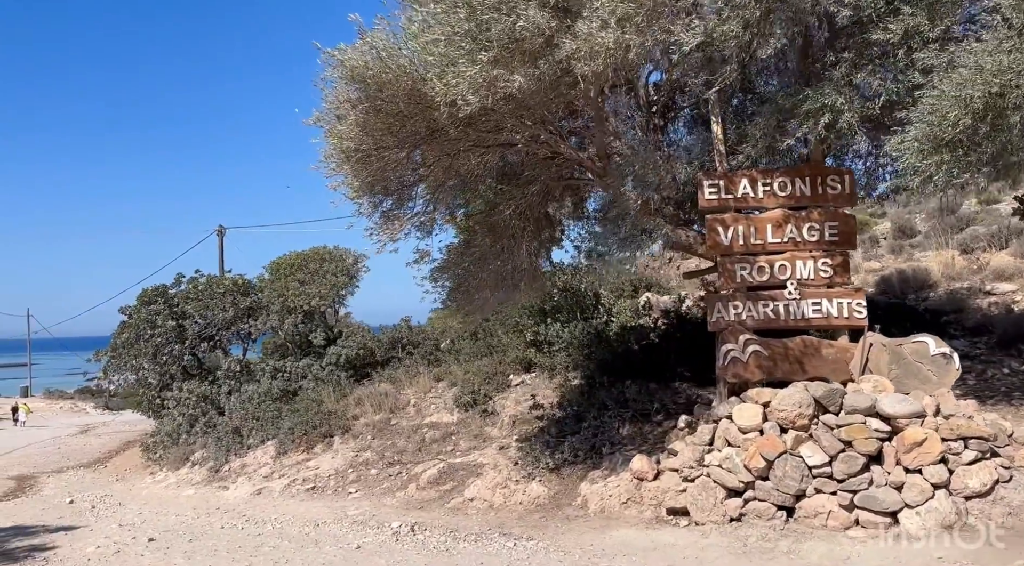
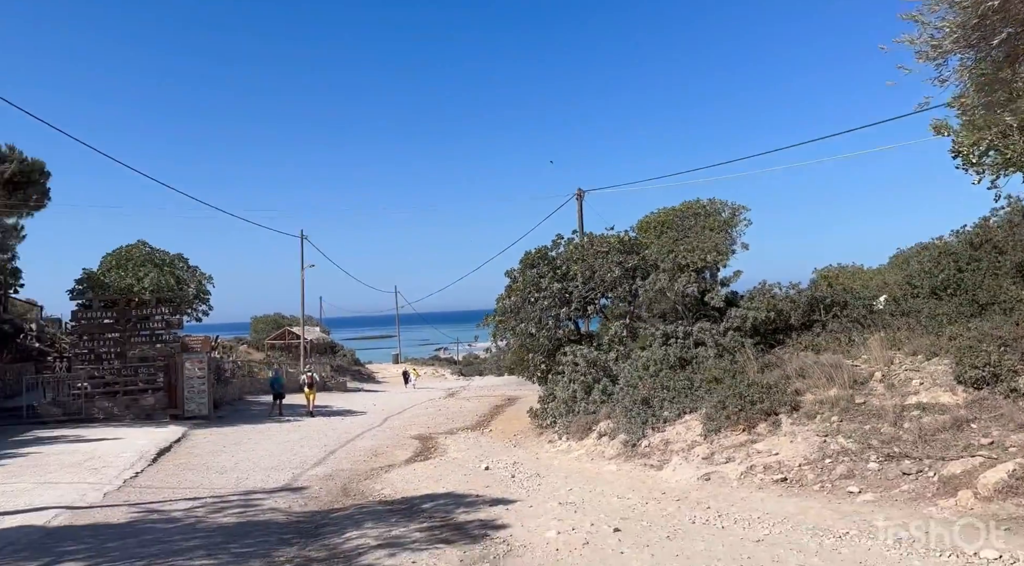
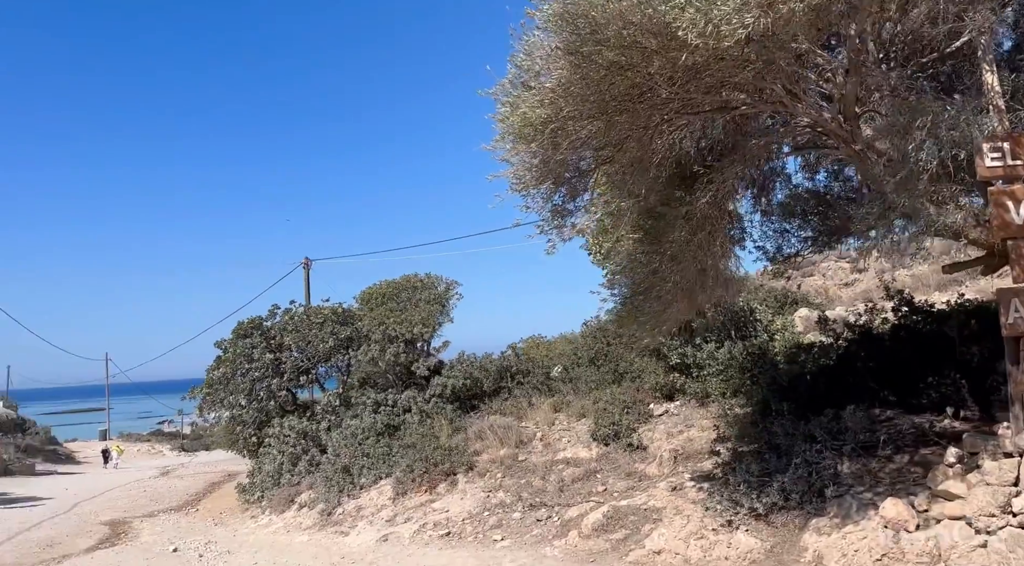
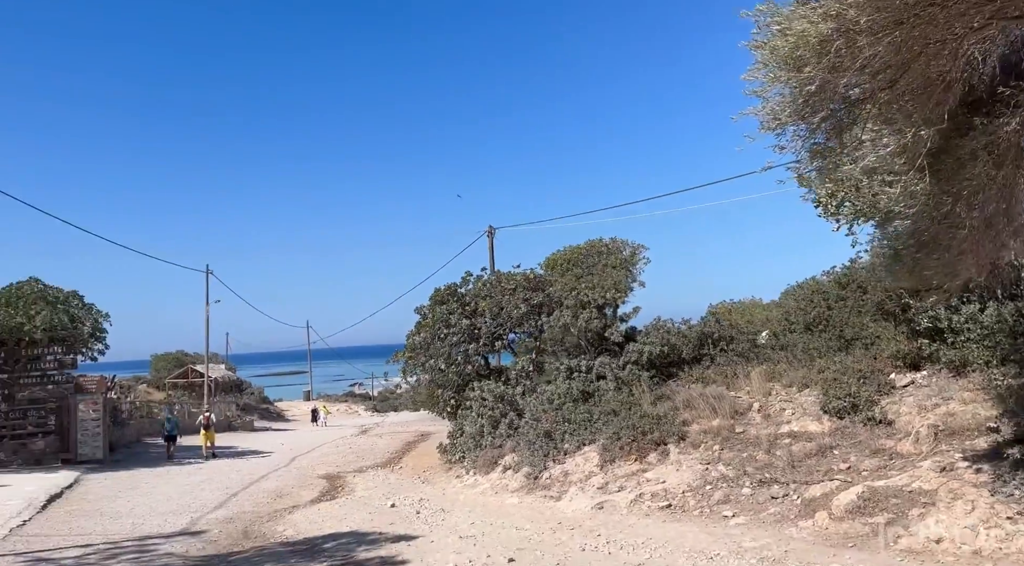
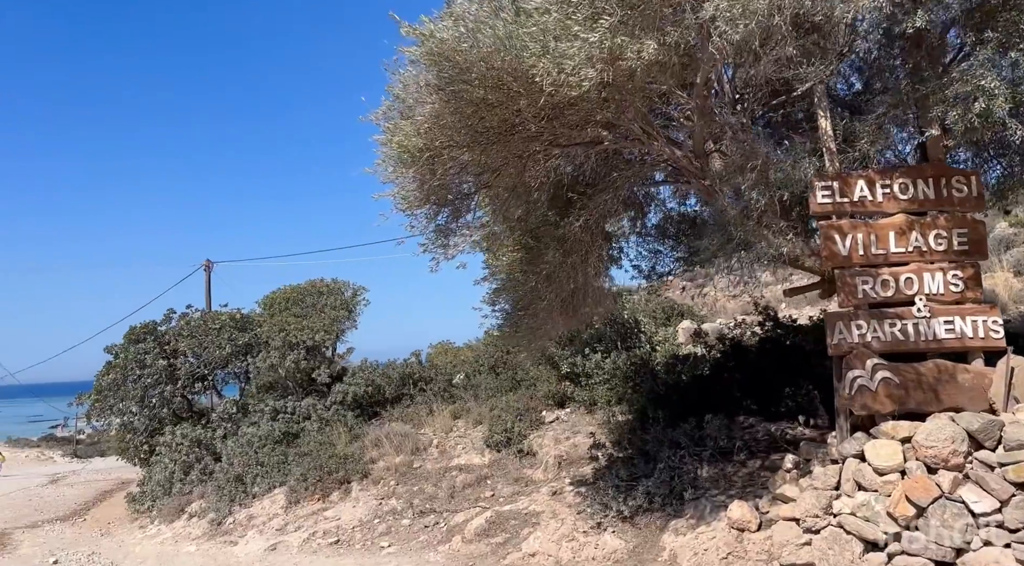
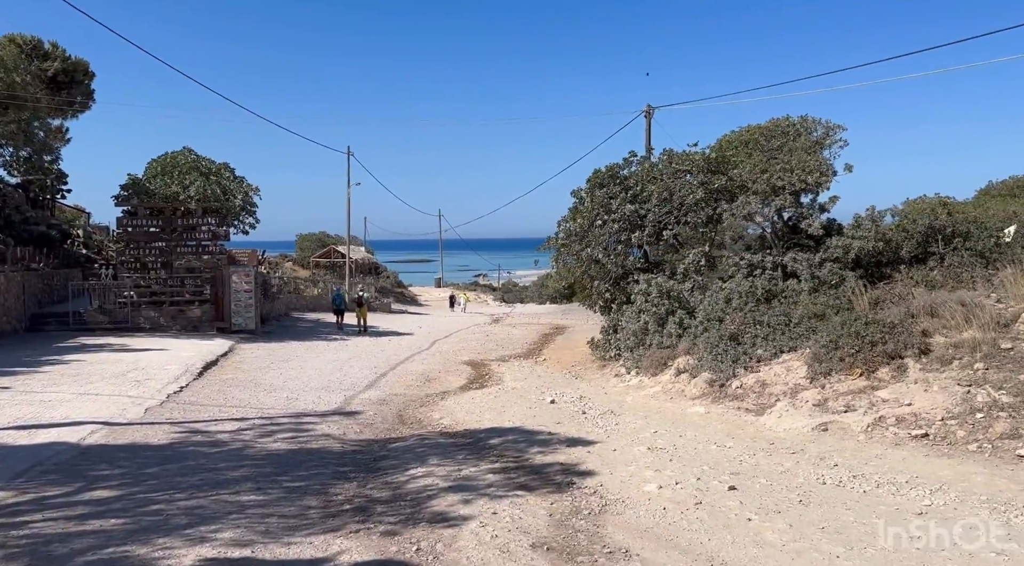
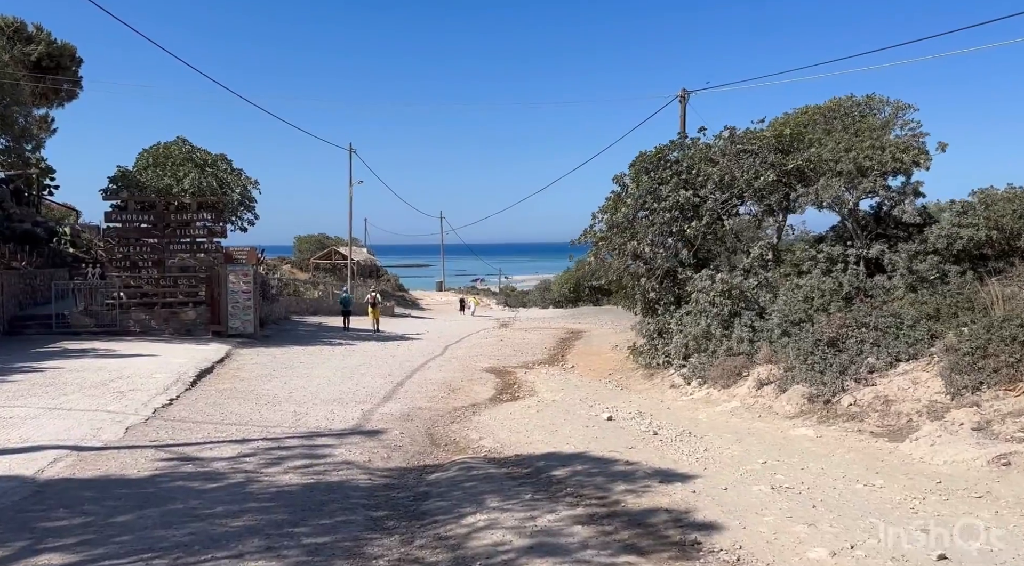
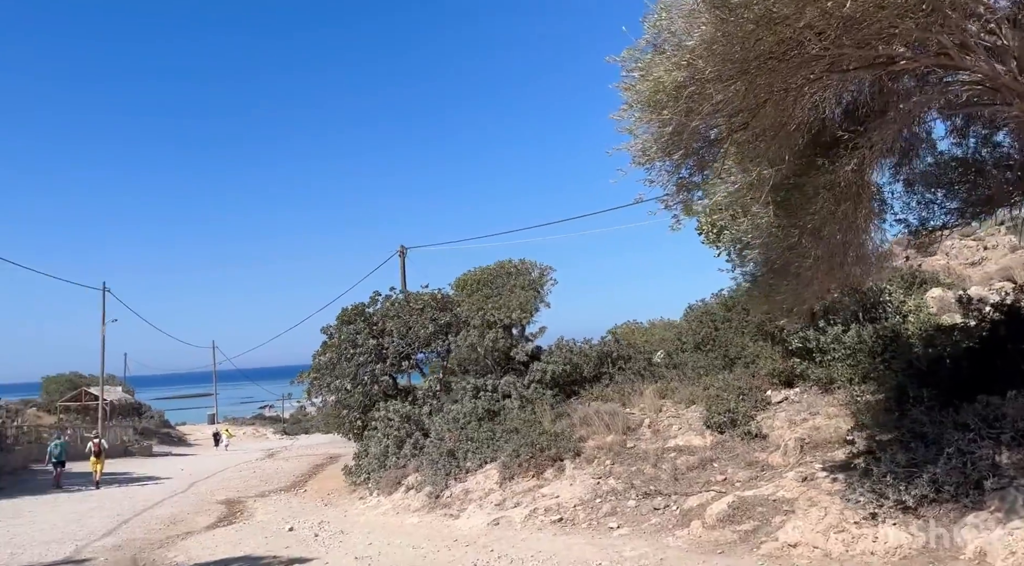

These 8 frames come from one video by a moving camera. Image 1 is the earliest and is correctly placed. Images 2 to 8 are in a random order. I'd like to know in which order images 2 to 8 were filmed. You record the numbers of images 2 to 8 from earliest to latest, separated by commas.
5, 3, 8, 4, 2, 6, 7
